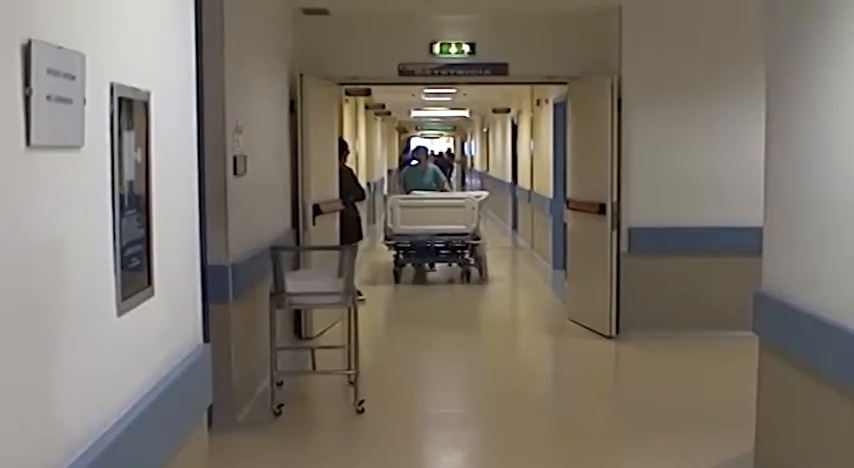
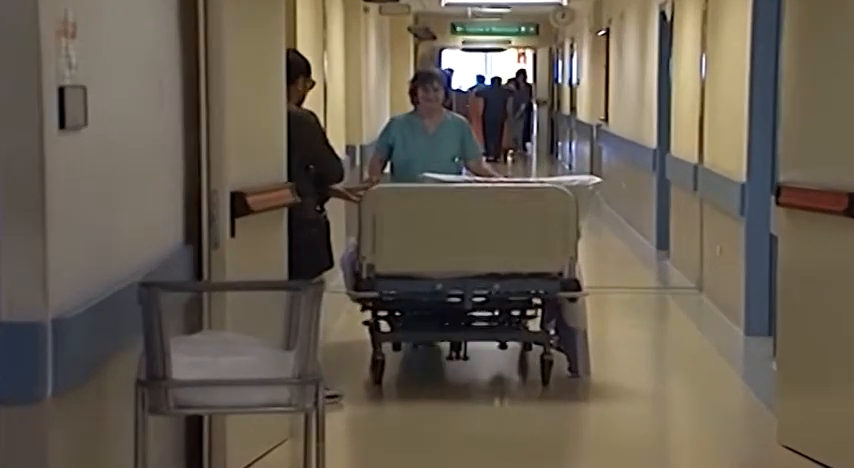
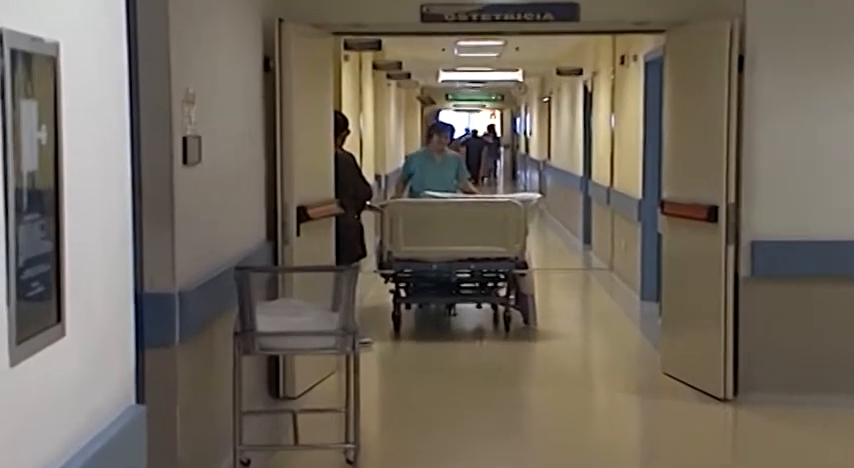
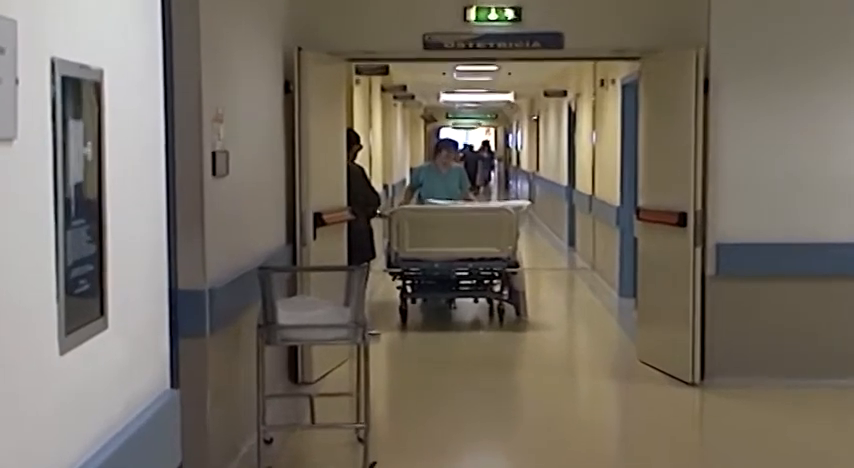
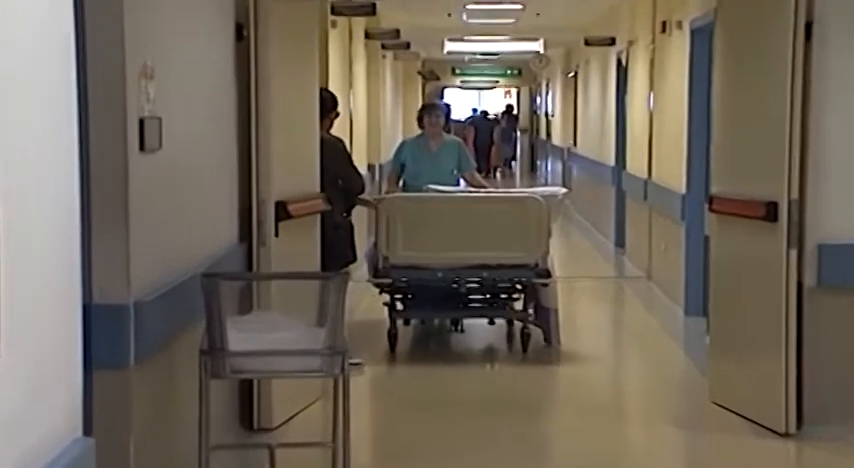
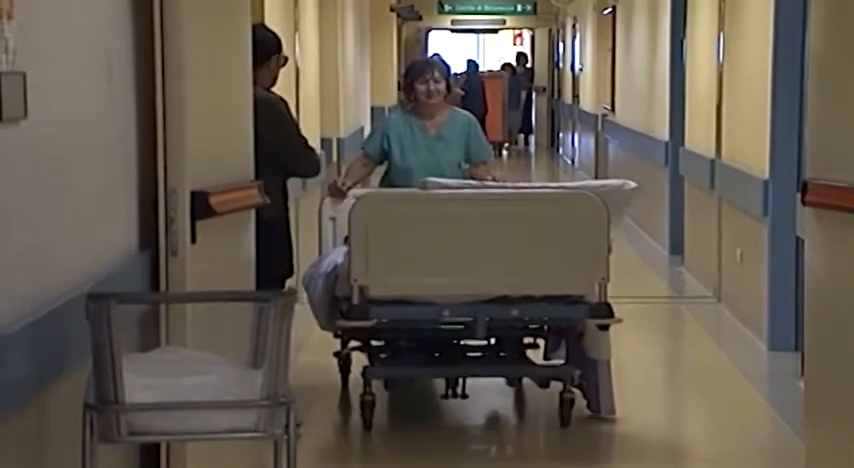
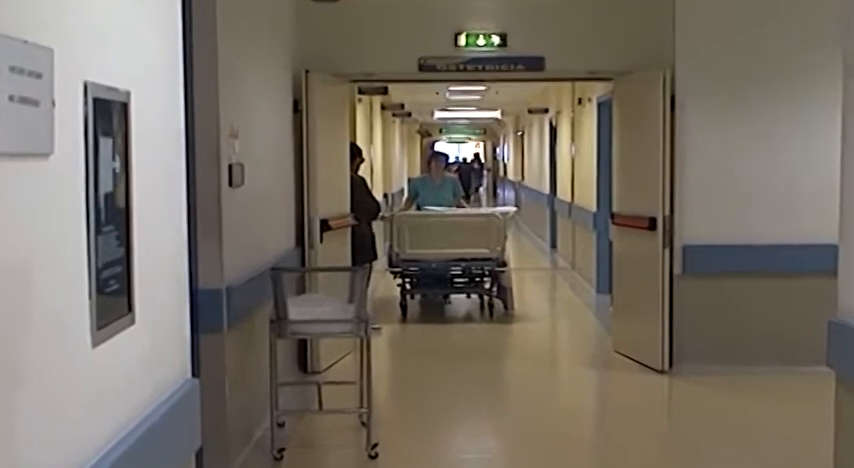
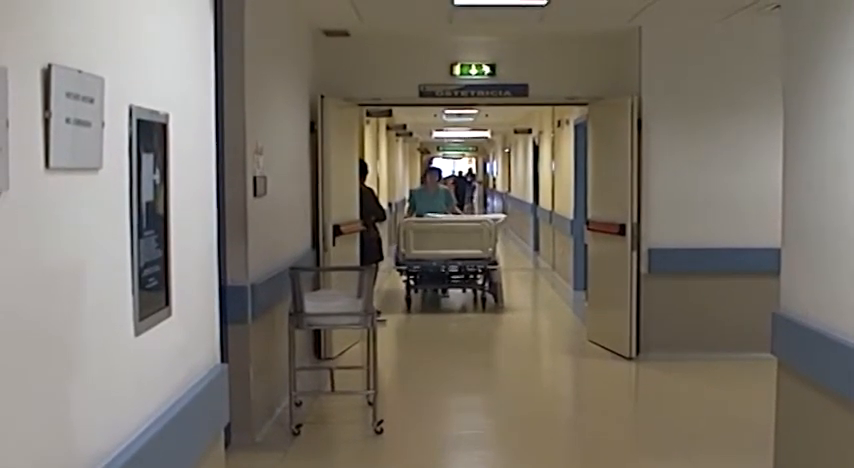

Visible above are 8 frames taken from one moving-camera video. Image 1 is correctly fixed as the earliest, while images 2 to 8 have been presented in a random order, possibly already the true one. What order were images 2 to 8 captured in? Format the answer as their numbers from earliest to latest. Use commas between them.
8, 7, 4, 3, 5, 2, 6
